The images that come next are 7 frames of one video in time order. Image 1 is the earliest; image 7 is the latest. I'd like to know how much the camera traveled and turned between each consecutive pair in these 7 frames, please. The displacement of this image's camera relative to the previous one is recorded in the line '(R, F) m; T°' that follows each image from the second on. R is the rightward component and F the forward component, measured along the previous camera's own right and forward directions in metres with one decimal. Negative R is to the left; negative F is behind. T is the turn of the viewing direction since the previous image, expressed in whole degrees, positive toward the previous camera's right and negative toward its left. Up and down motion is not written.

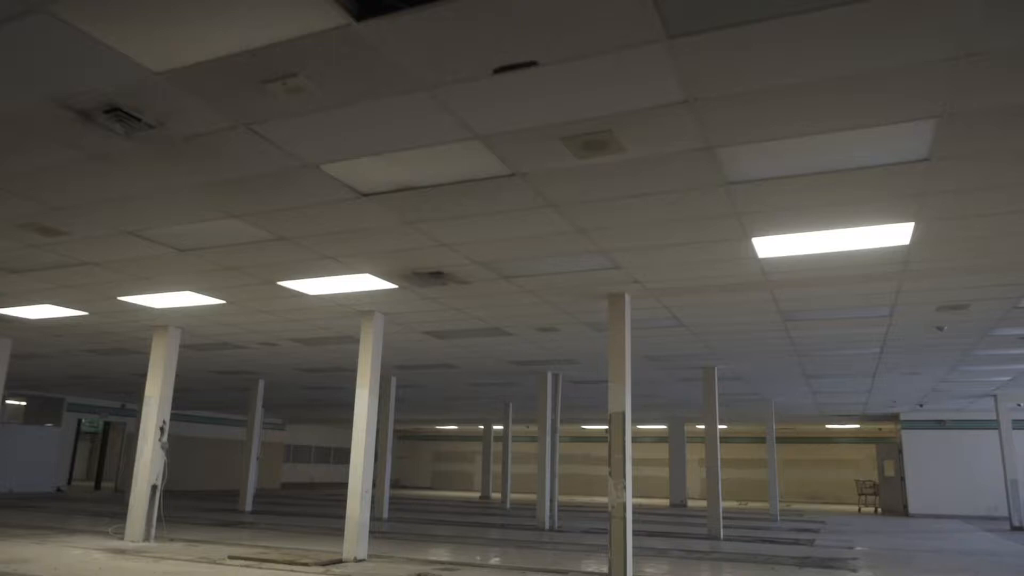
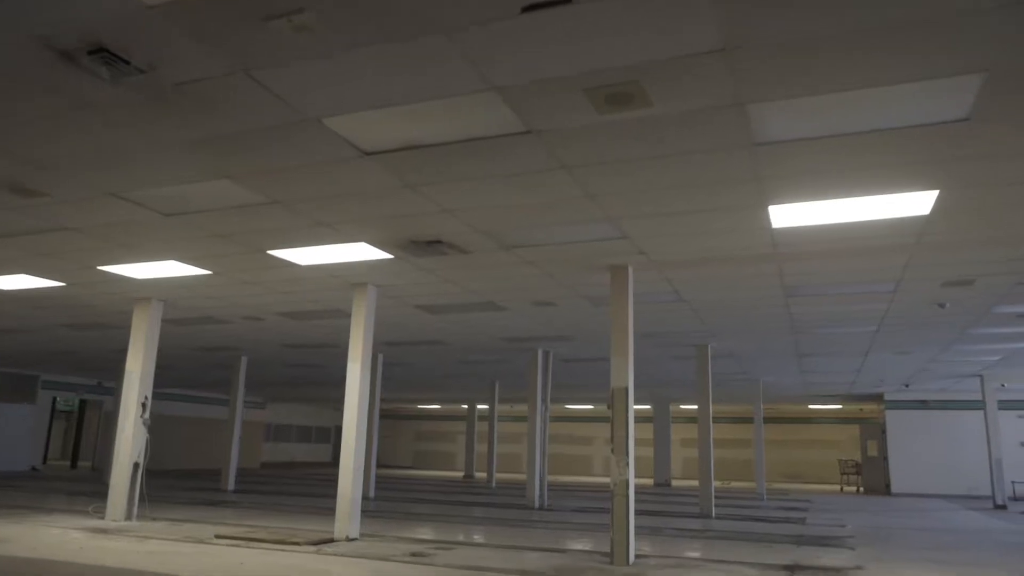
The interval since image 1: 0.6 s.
(-0.2, +0.3) m; +2°
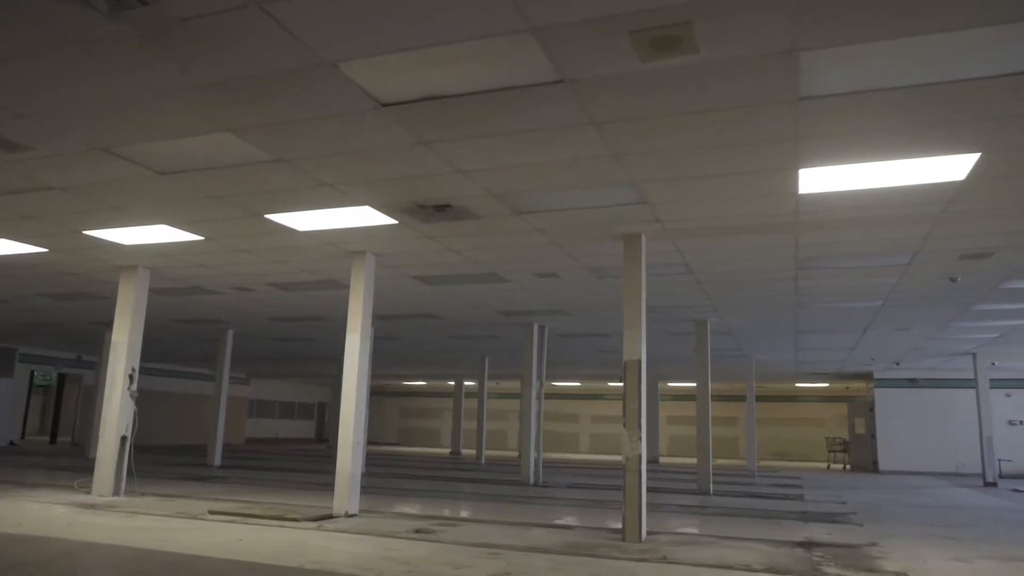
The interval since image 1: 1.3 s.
(-0.3, +0.3) m; +1°
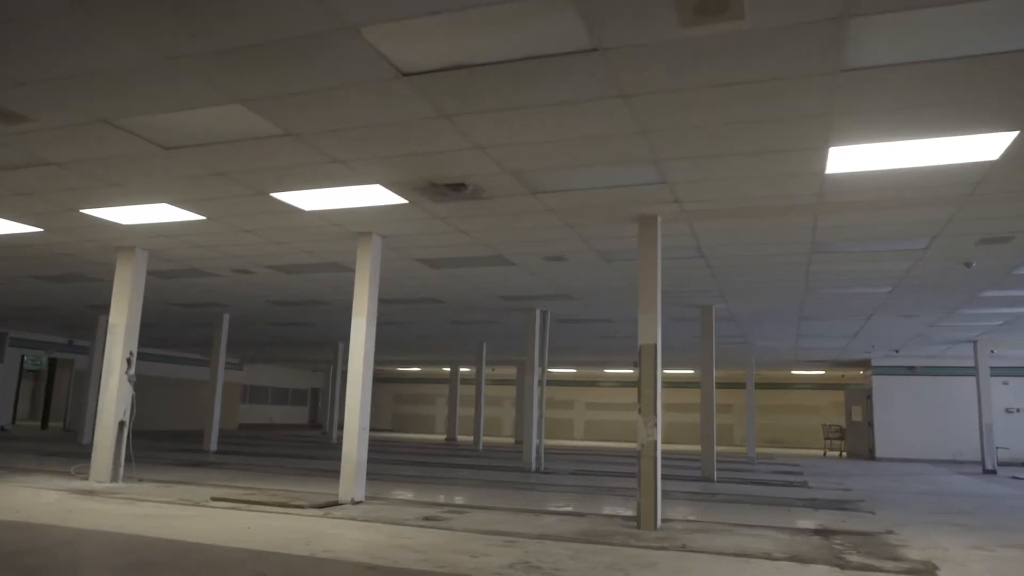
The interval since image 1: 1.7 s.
(-0.2, +0.2) m; +1°
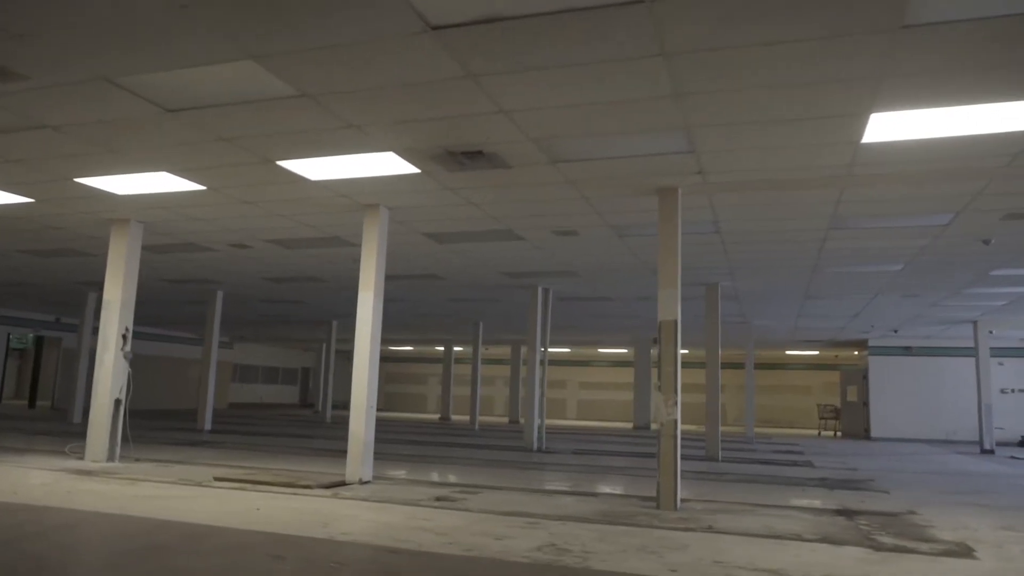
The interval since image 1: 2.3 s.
(-0.3, +0.3) m; +1°
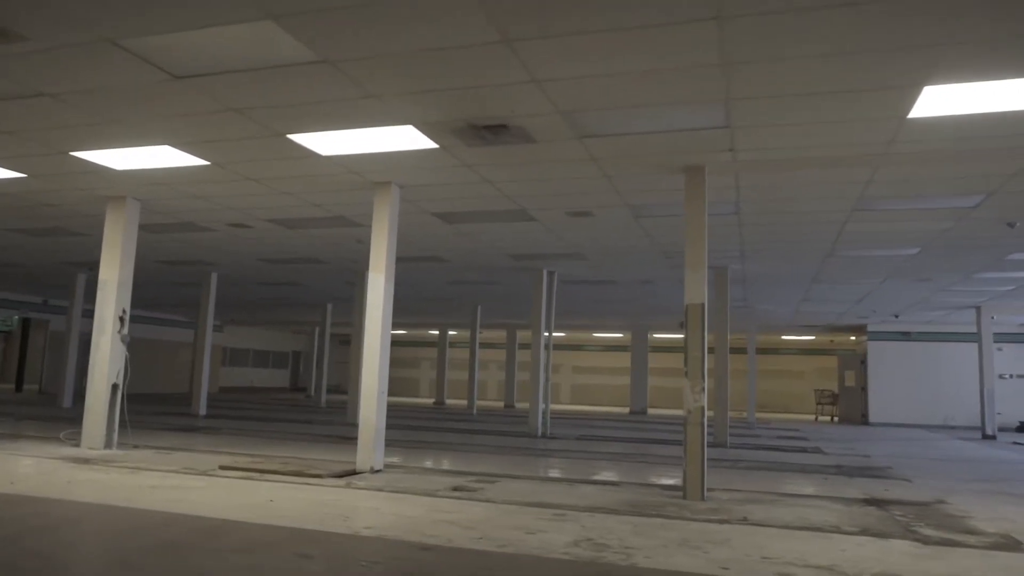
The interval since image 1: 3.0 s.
(-0.3, +0.3) m; +1°
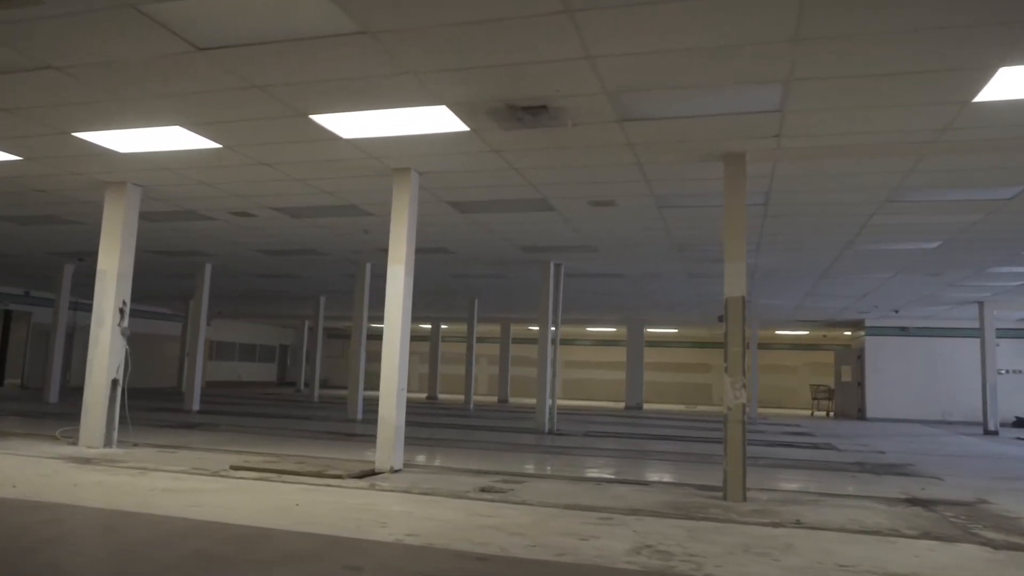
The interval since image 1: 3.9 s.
(-0.5, +0.4) m; +1°
